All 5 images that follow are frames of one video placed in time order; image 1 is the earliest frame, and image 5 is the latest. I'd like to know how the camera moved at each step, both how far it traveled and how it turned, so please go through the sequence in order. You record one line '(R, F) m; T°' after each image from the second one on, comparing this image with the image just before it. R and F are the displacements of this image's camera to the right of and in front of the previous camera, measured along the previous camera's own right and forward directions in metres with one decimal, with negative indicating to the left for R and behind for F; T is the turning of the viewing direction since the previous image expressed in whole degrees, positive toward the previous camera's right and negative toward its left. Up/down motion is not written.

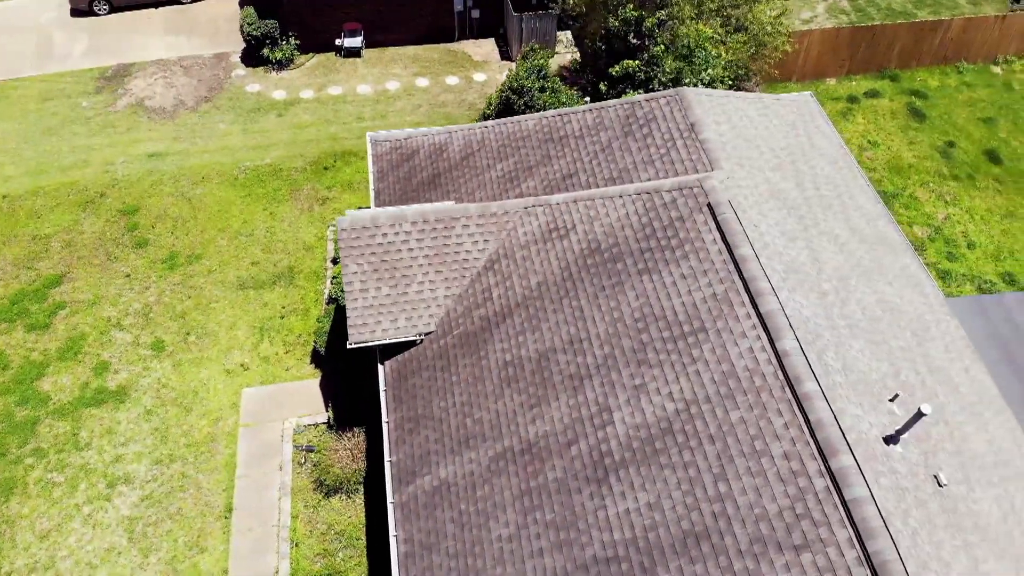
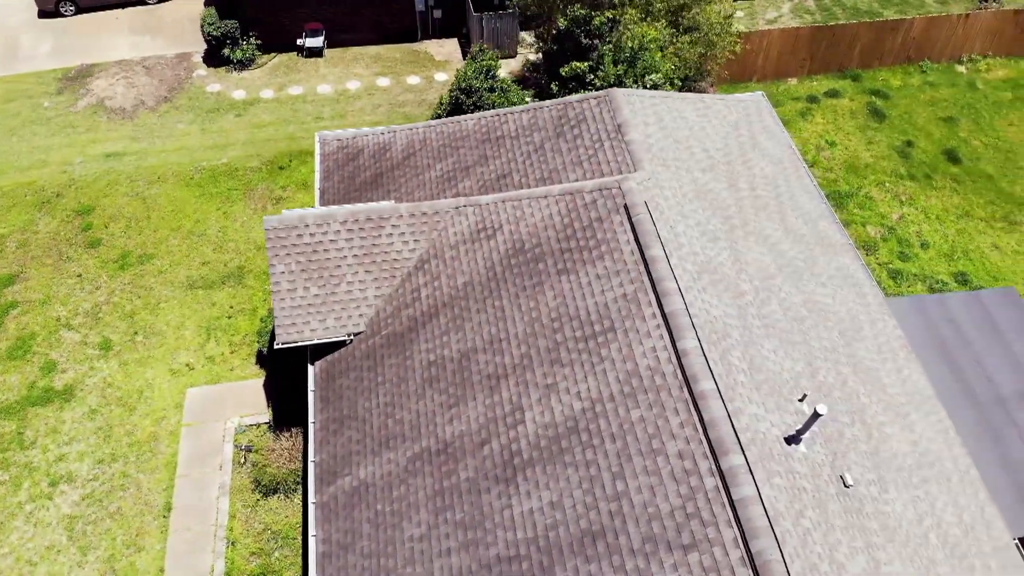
(+1.1, 0.0) m; 0°
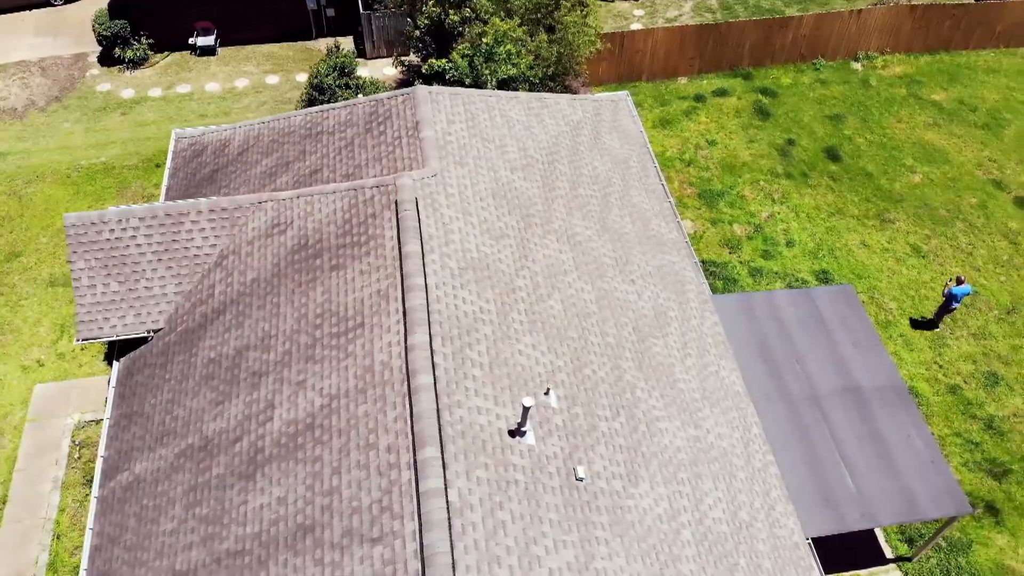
(+3.1, 0.0) m; -1°
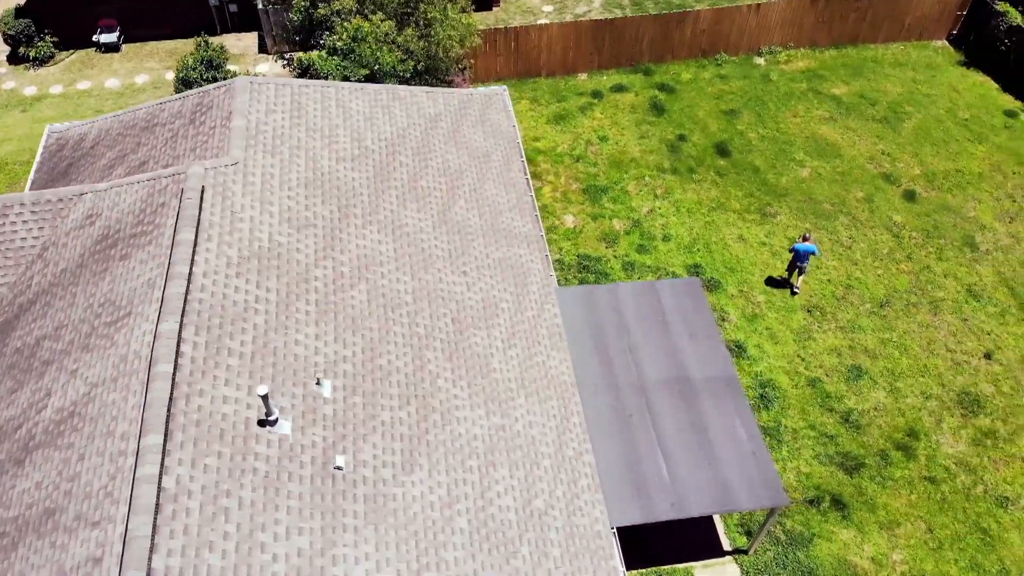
(+2.8, 0.0) m; -1°
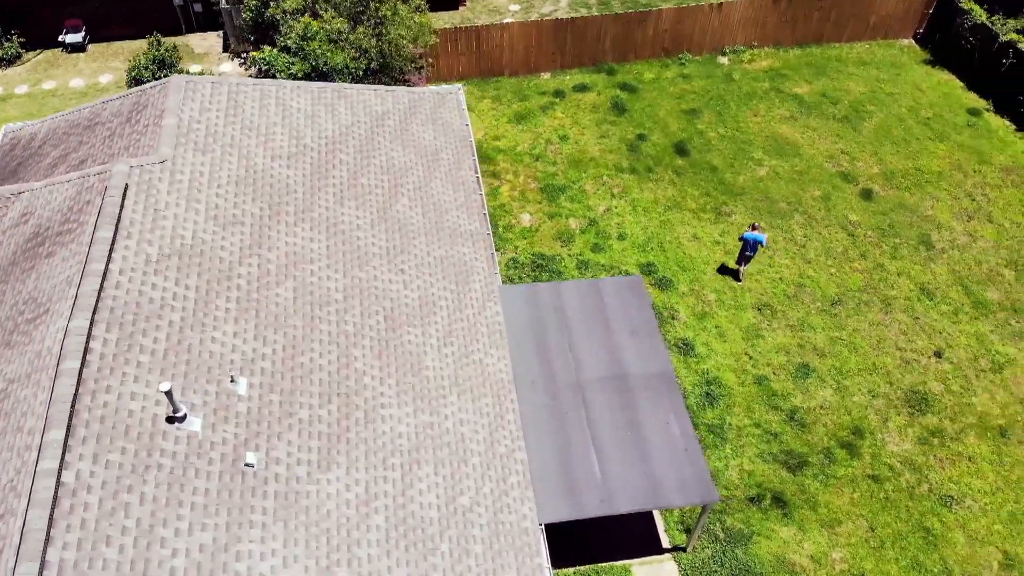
(+1.0, -0.1) m; 0°
